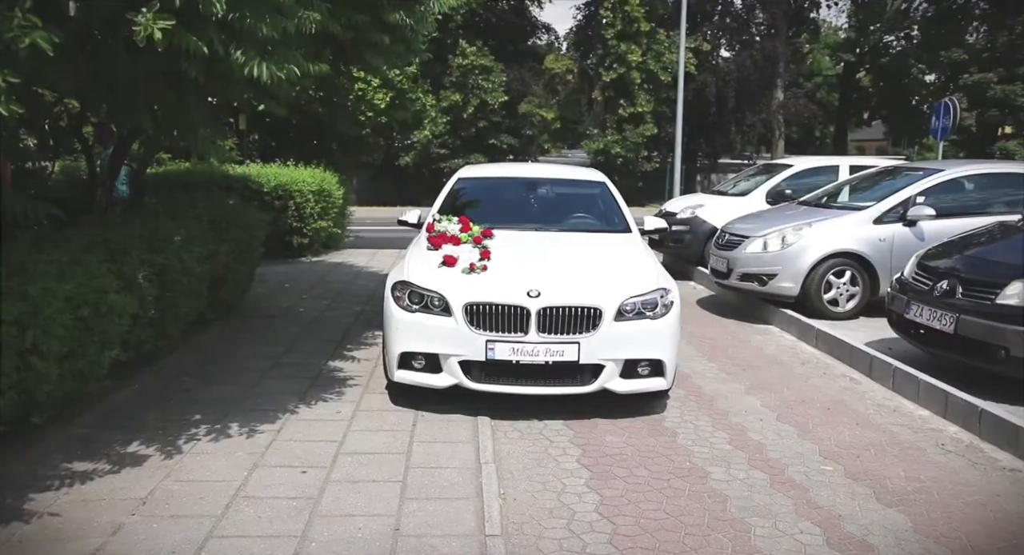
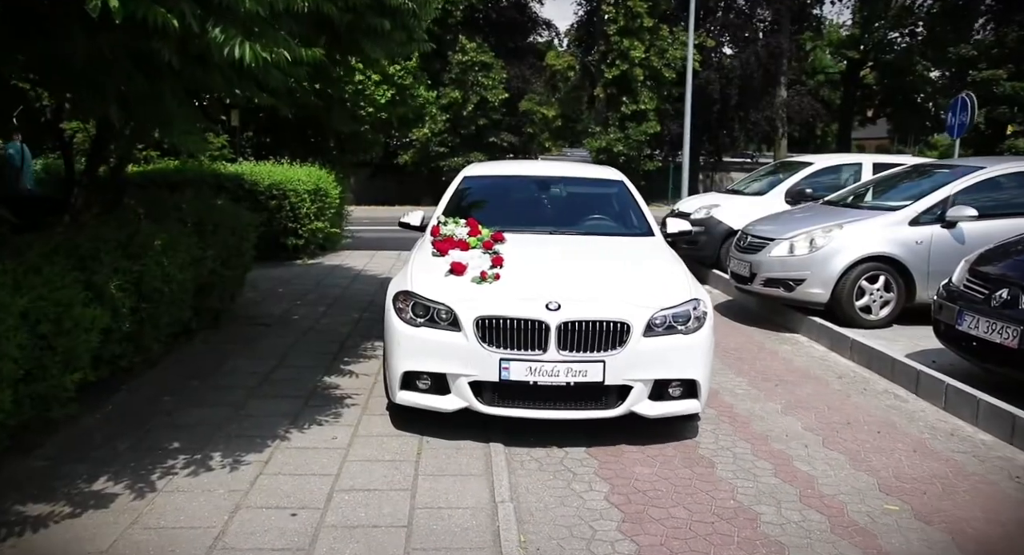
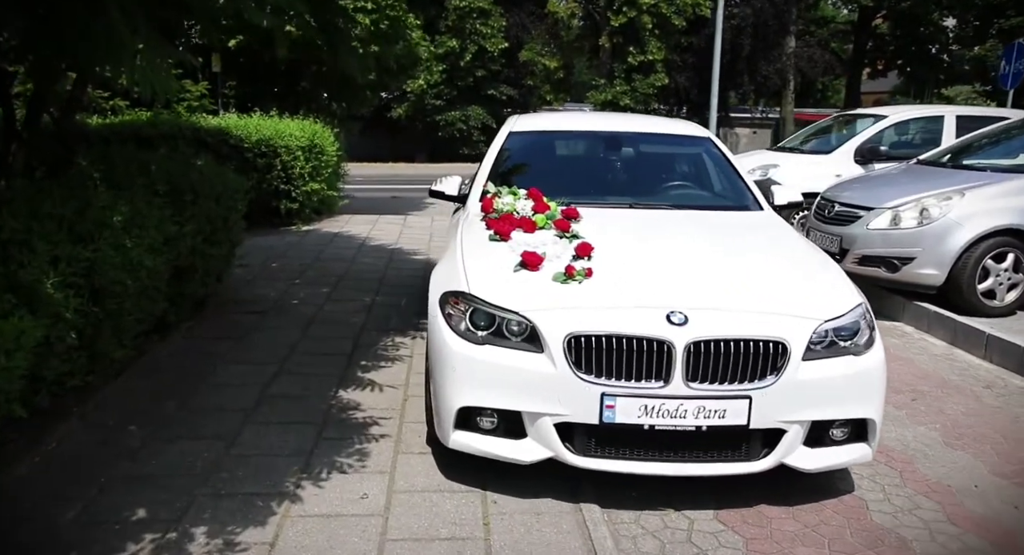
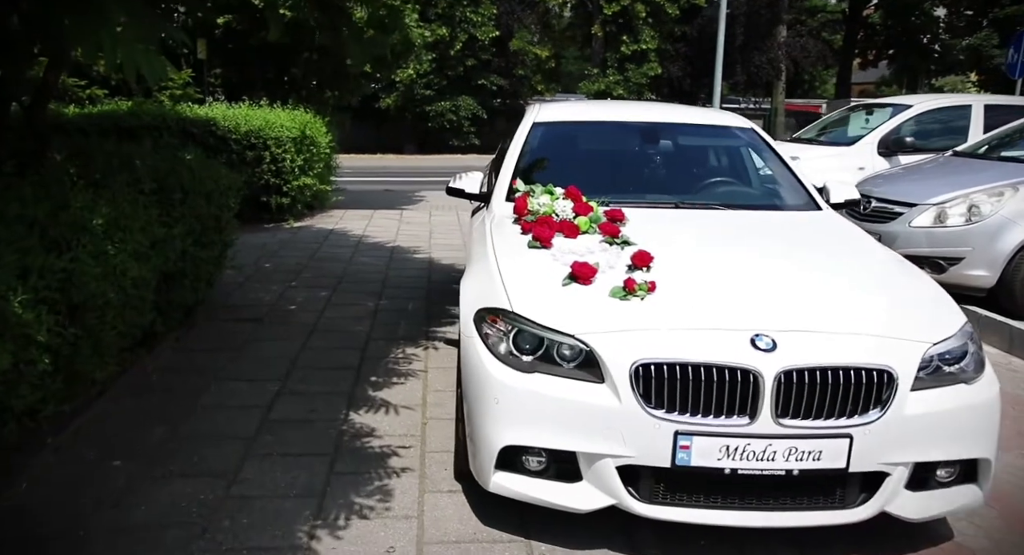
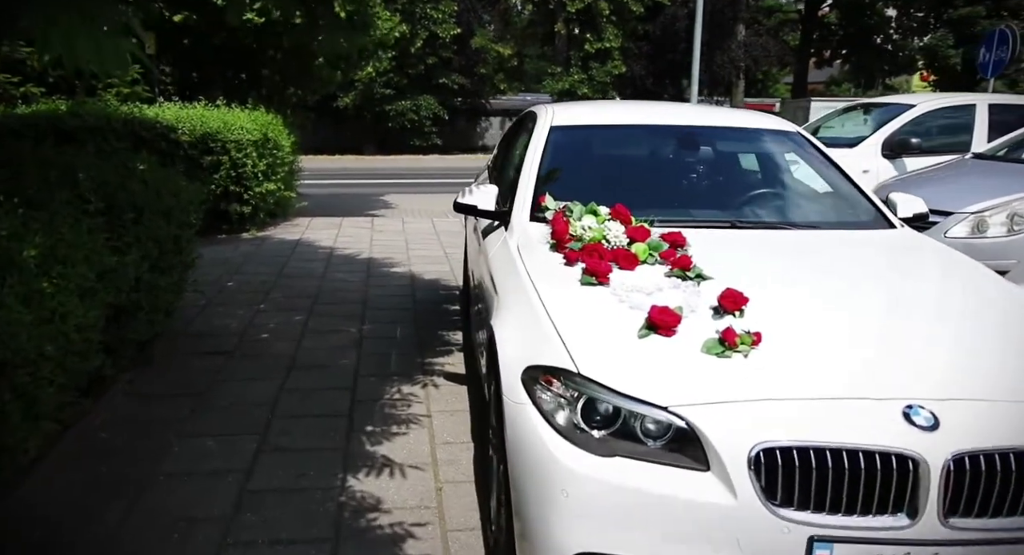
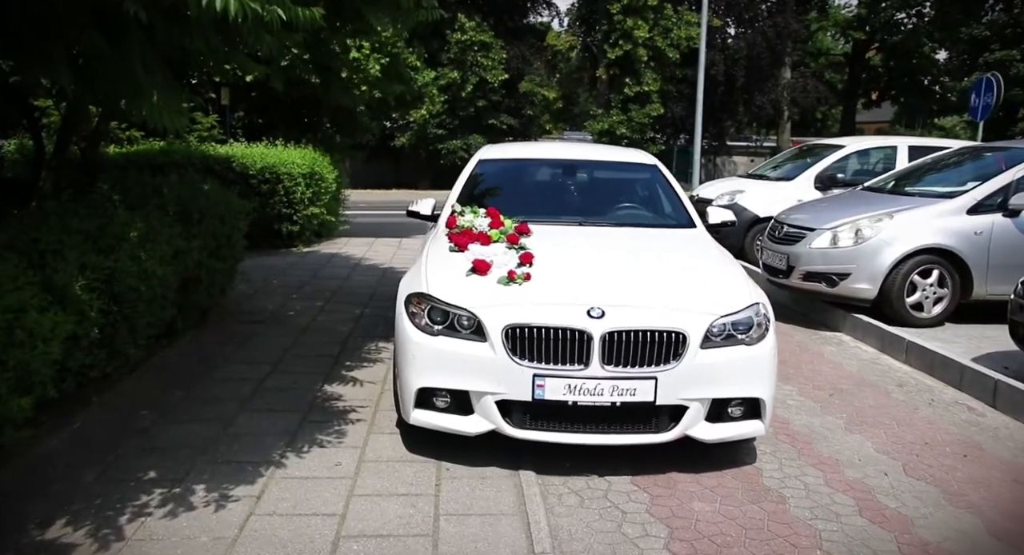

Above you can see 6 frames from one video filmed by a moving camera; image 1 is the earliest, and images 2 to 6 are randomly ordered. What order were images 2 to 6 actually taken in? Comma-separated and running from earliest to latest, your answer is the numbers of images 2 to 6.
2, 6, 3, 4, 5
